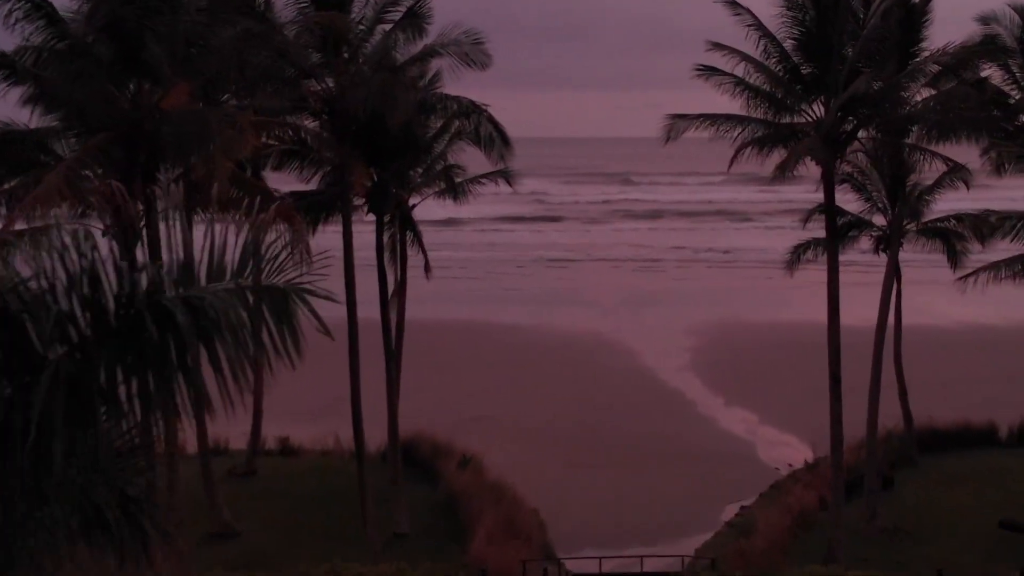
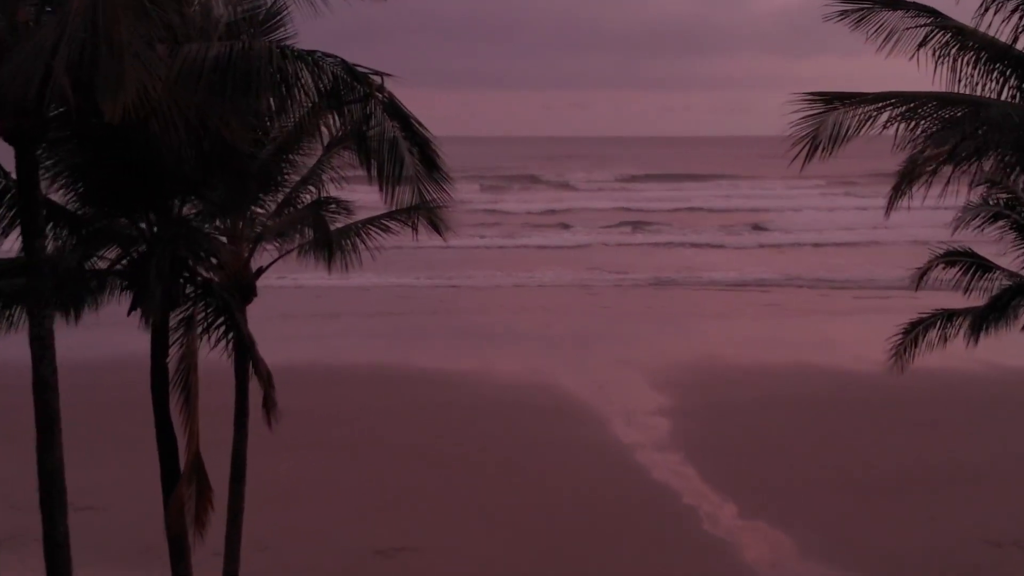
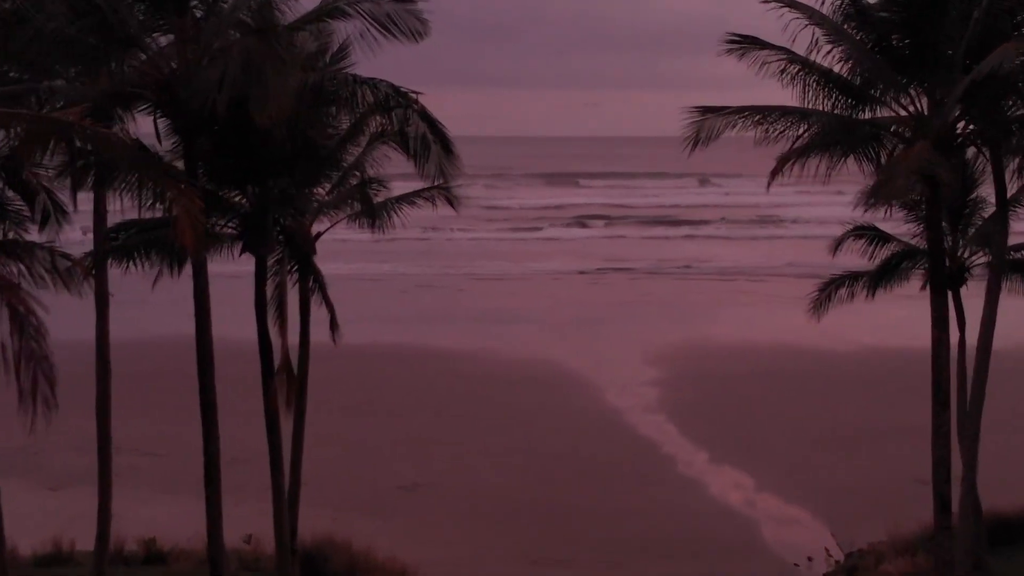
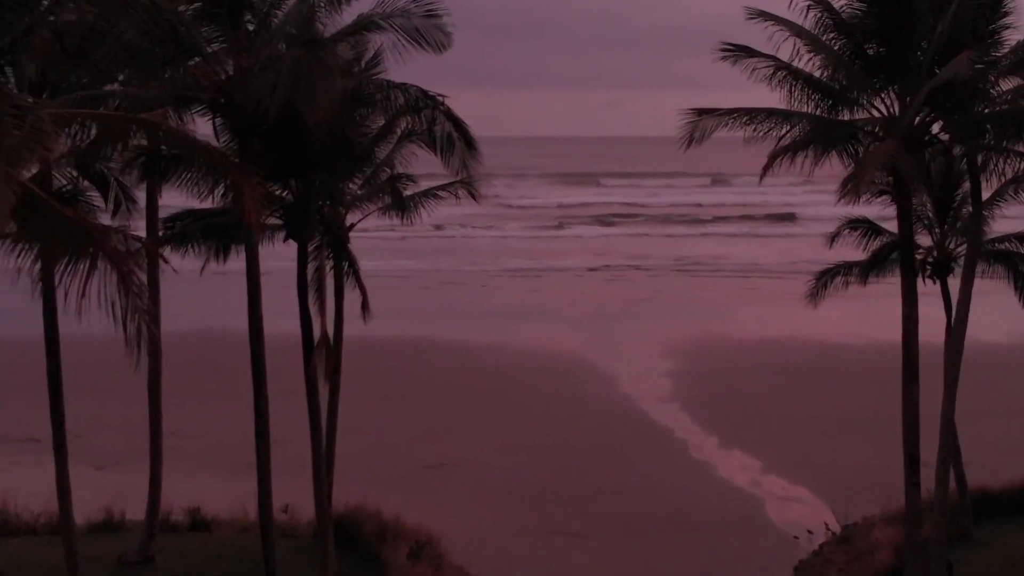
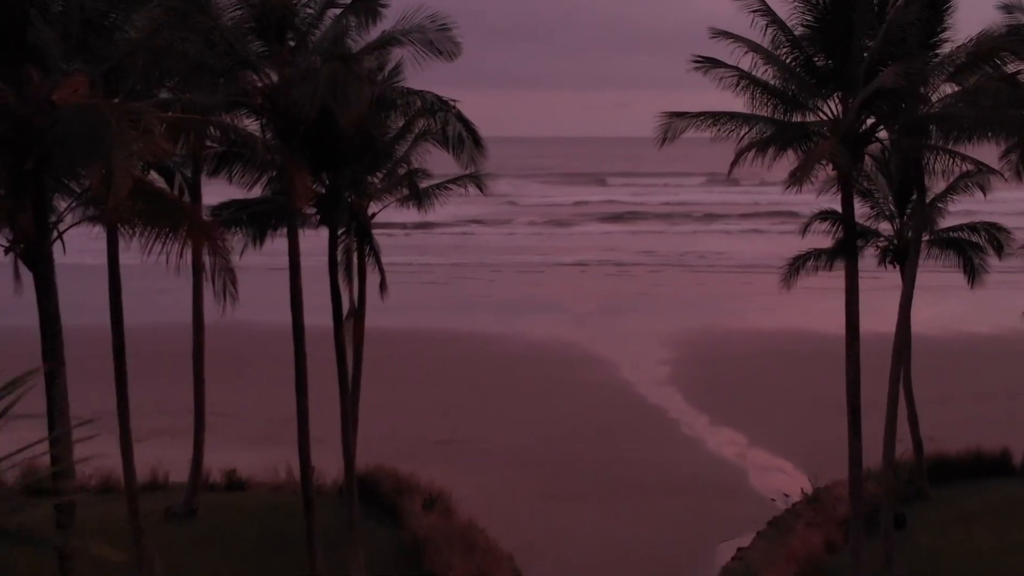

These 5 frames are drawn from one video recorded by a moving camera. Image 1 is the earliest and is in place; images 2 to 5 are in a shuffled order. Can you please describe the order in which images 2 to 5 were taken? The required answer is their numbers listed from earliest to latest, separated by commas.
5, 4, 3, 2
